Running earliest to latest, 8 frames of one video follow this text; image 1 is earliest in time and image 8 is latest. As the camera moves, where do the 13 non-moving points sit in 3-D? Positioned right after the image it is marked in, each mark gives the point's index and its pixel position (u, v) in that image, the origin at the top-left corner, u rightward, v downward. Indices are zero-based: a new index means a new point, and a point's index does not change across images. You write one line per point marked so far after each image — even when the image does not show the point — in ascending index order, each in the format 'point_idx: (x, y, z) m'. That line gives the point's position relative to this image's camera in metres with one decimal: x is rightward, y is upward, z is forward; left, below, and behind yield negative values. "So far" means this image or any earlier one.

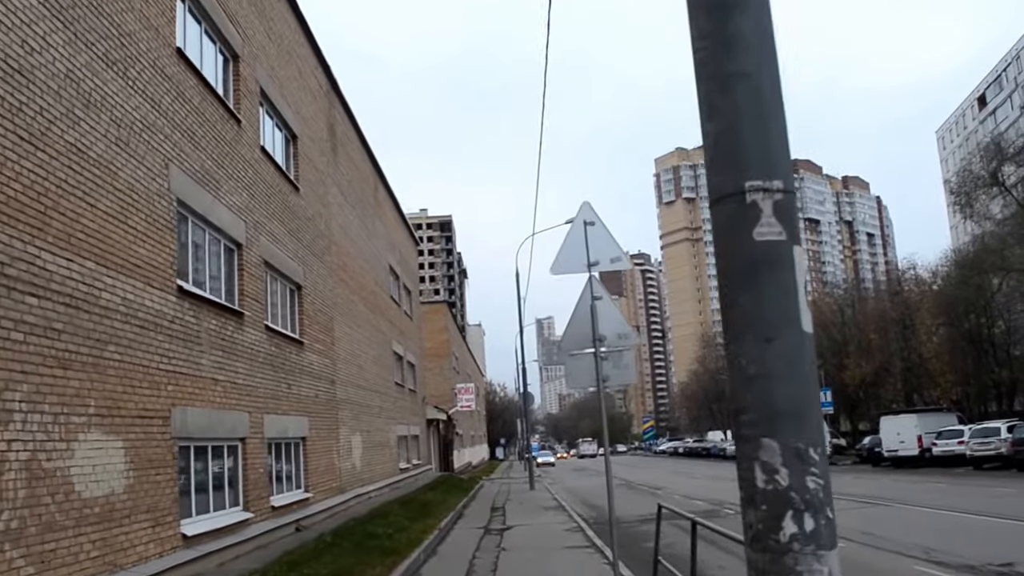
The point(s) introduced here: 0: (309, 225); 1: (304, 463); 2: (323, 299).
0: (-4.2, +1.3, +18.8) m
1: (-3.9, -3.3, +17.2) m
2: (-4.1, -0.2, +19.6) m
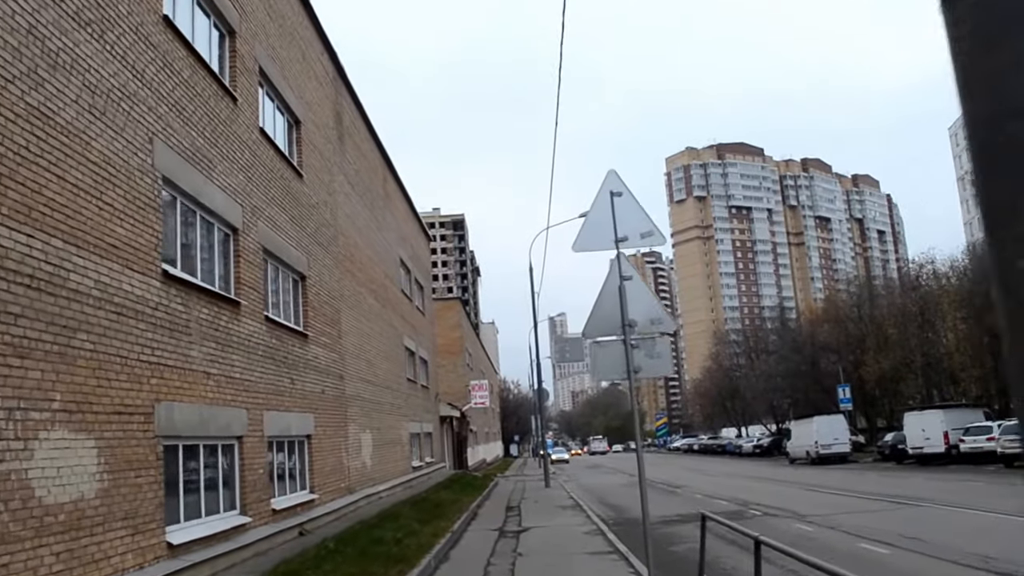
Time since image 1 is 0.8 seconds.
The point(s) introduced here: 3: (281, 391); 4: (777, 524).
0: (-3.9, +1.5, +17.9) m
1: (-3.6, -3.2, +16.3) m
2: (-3.8, 0.0, +18.7) m
3: (-3.7, -1.7, +14.6) m
4: (+5.3, -4.7, +18.2) m
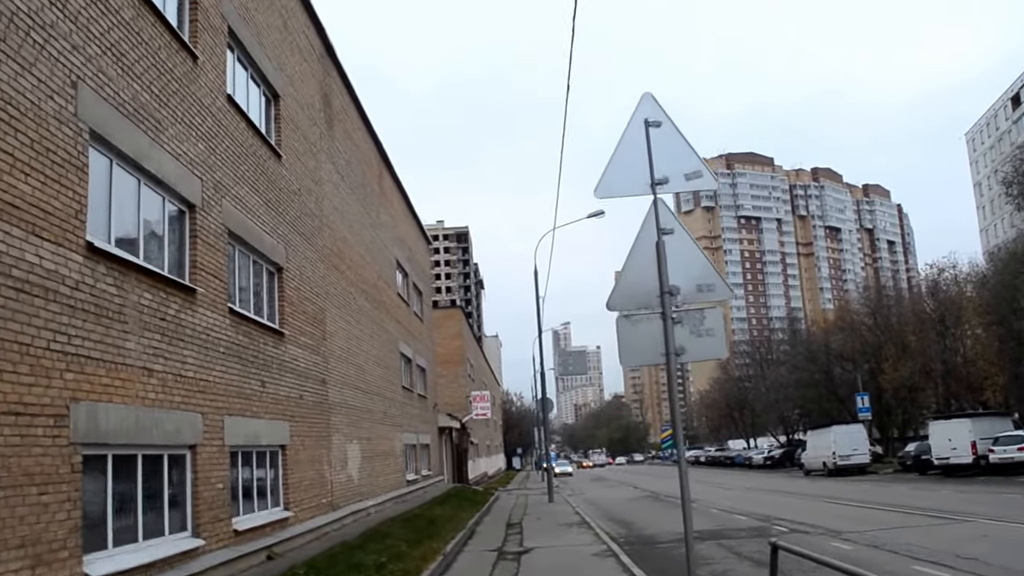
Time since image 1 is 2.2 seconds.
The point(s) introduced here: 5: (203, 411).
0: (-3.9, +1.6, +16.2) m
1: (-3.6, -3.0, +14.4) m
2: (-3.8, +0.1, +16.9) m
3: (-3.7, -1.5, +12.8) m
4: (+5.3, -4.6, +16.3) m
5: (-3.7, -1.5, +11.0) m
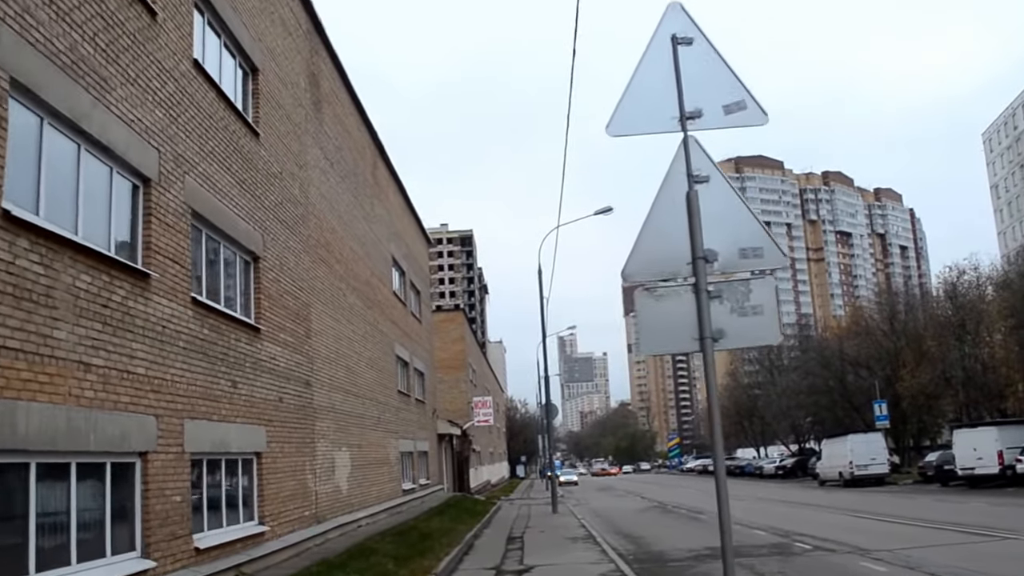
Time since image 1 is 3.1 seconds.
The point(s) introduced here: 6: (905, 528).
0: (-3.9, +1.7, +14.8) m
1: (-3.6, -2.9, +13.1) m
2: (-3.8, +0.2, +15.6) m
3: (-3.7, -1.4, +11.4) m
4: (+5.3, -4.5, +14.9) m
5: (-3.8, -1.4, +9.7) m
6: (+8.4, -5.2, +19.4) m
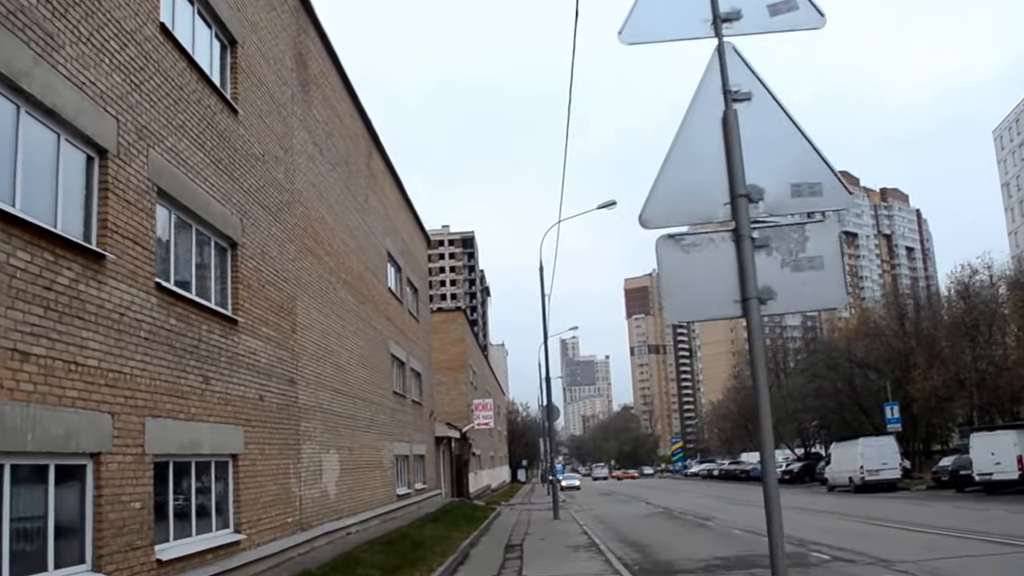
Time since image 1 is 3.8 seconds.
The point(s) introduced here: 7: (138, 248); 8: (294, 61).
0: (-3.9, +1.9, +13.9) m
1: (-3.7, -2.7, +12.1) m
2: (-3.8, +0.3, +14.6) m
3: (-3.7, -1.2, +10.4) m
4: (+5.3, -4.4, +13.9) m
5: (-3.8, -1.2, +8.7) m
6: (+8.4, -5.1, +18.4) m
7: (-3.9, +0.4, +9.4) m
8: (-4.0, +4.2, +16.7) m
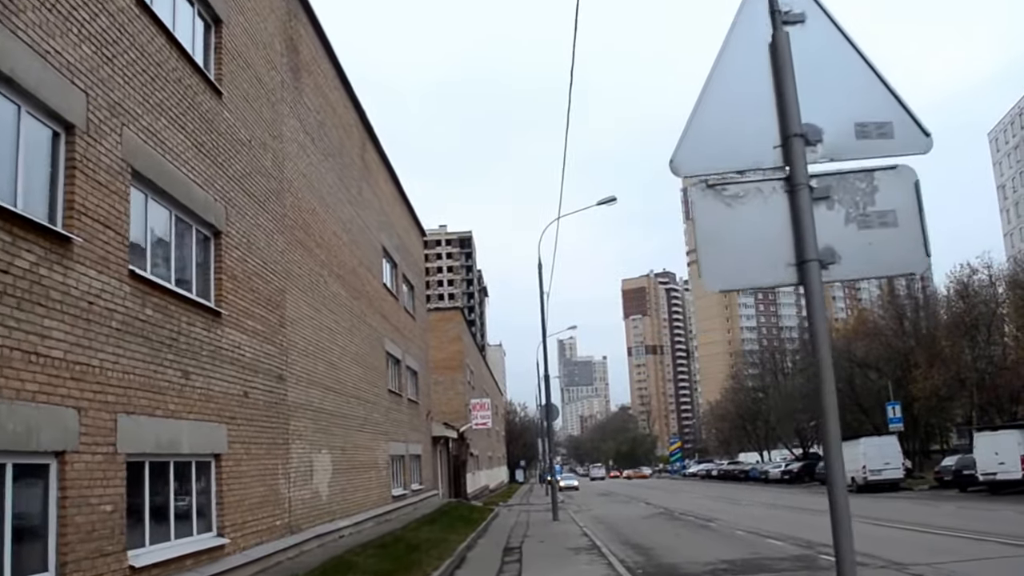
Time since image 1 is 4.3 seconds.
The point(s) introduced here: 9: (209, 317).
0: (-3.9, +2.0, +13.2) m
1: (-3.7, -2.6, +11.4) m
2: (-3.8, +0.5, +14.0) m
3: (-3.8, -1.1, +9.8) m
4: (+5.3, -4.3, +13.2) m
5: (-3.8, -1.1, +8.1) m
6: (+8.3, -4.9, +17.8) m
7: (-3.9, +0.5, +8.7) m
8: (-4.0, +4.3, +16.0) m
9: (-3.8, -0.4, +11.3) m
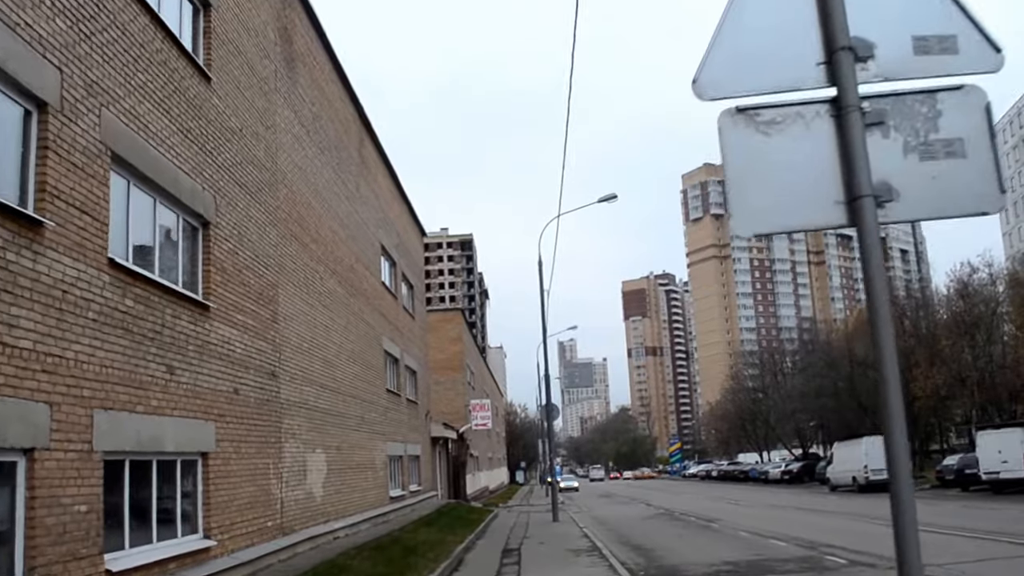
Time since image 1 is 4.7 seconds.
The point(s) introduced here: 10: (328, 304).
0: (-3.9, +2.1, +12.8) m
1: (-3.7, -2.5, +11.0) m
2: (-3.8, +0.6, +13.5) m
3: (-3.8, -1.0, +9.3) m
4: (+5.2, -4.2, +12.8) m
5: (-3.8, -1.0, +7.6) m
6: (+8.3, -4.8, +17.3) m
7: (-3.9, +0.6, +8.3) m
8: (-4.0, +4.4, +15.6) m
9: (-3.8, -0.3, +10.8) m
10: (-3.7, -0.3, +18.4) m
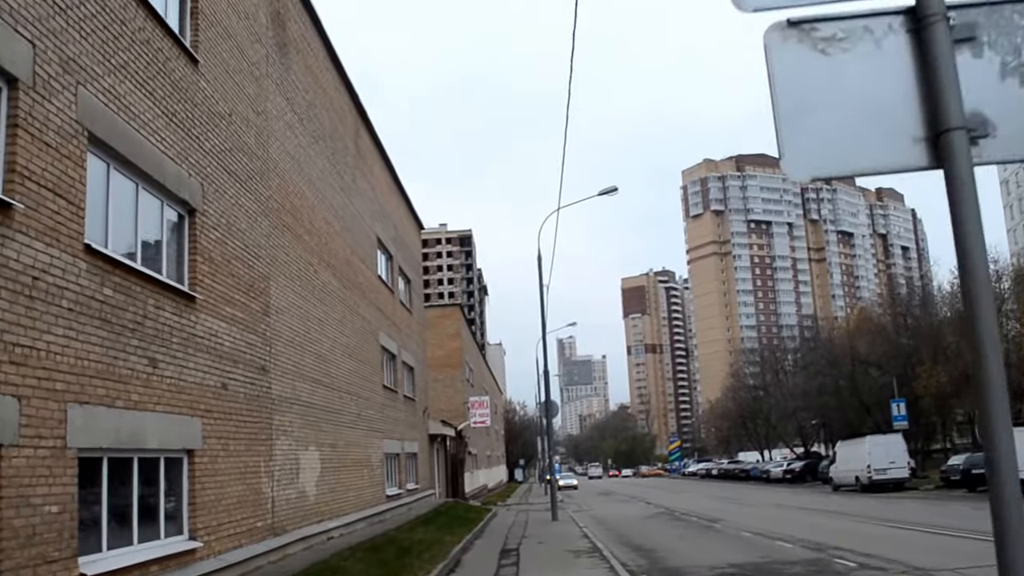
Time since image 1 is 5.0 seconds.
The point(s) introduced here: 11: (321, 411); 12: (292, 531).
0: (-3.9, +2.2, +12.3) m
1: (-3.7, -2.4, +10.5) m
2: (-3.8, +0.7, +13.1) m
3: (-3.8, -0.9, +8.9) m
4: (+5.2, -4.1, +12.3) m
5: (-3.8, -0.9, +7.1) m
6: (+8.3, -4.7, +16.9) m
7: (-3.9, +0.7, +7.8) m
8: (-4.1, +4.5, +15.1) m
9: (-3.8, -0.1, +10.4) m
10: (-3.7, -0.2, +17.9) m
11: (-3.6, -2.3, +17.0) m
12: (-3.5, -3.9, +14.5) m
